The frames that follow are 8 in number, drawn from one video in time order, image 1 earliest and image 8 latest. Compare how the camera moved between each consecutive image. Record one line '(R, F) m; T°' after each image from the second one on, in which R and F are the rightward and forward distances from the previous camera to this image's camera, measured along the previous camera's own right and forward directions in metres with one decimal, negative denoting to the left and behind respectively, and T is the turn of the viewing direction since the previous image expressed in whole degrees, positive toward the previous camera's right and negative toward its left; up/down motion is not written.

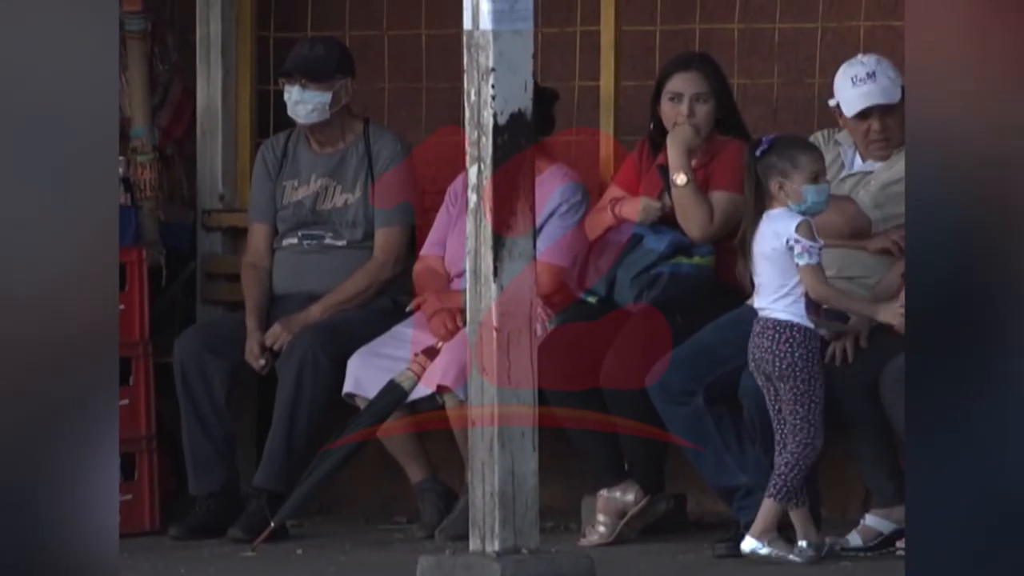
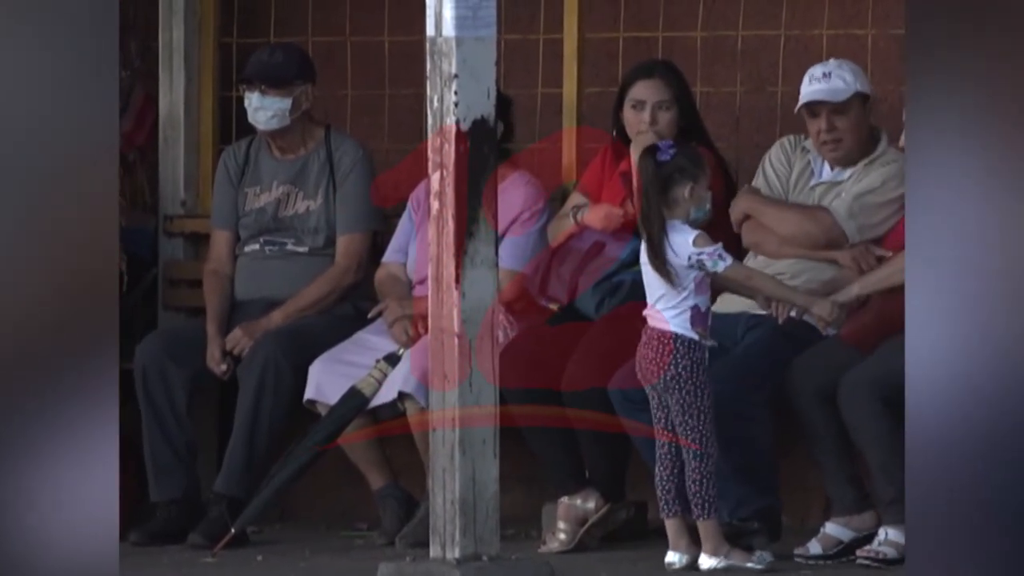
(+0.1, 0.0) m; 0°
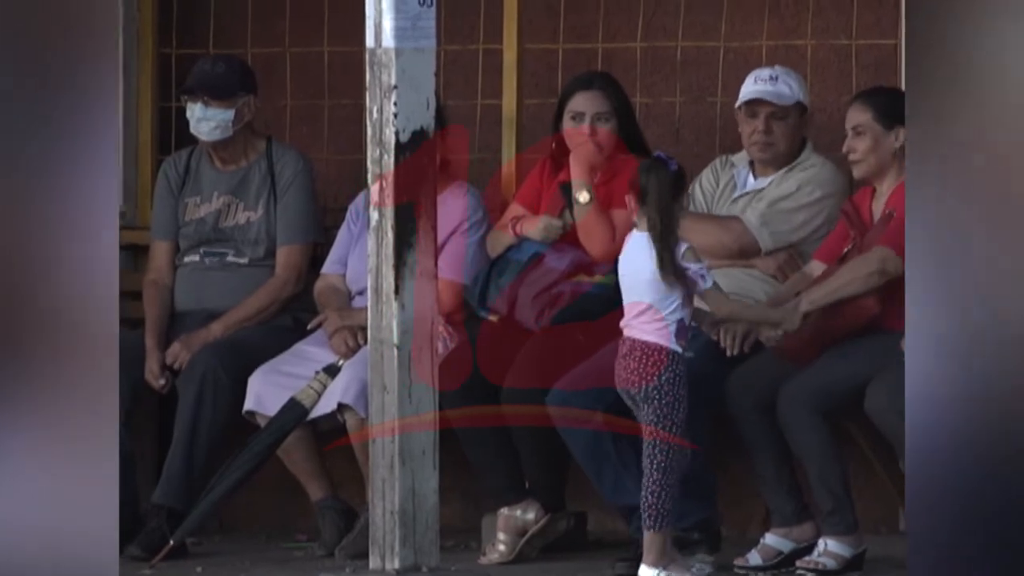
(+0.2, 0.0) m; 0°
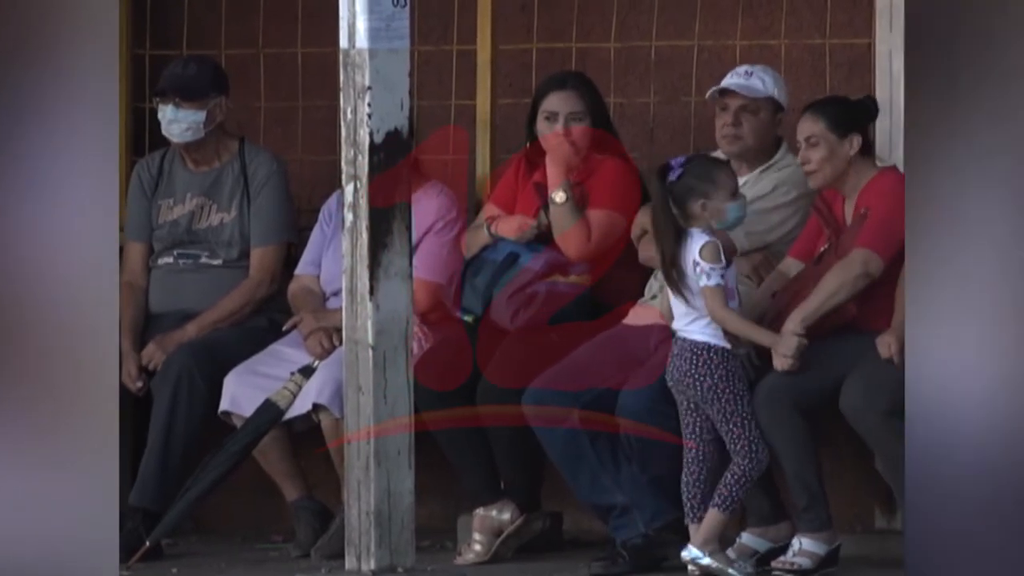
(0.0, 0.0) m; 0°
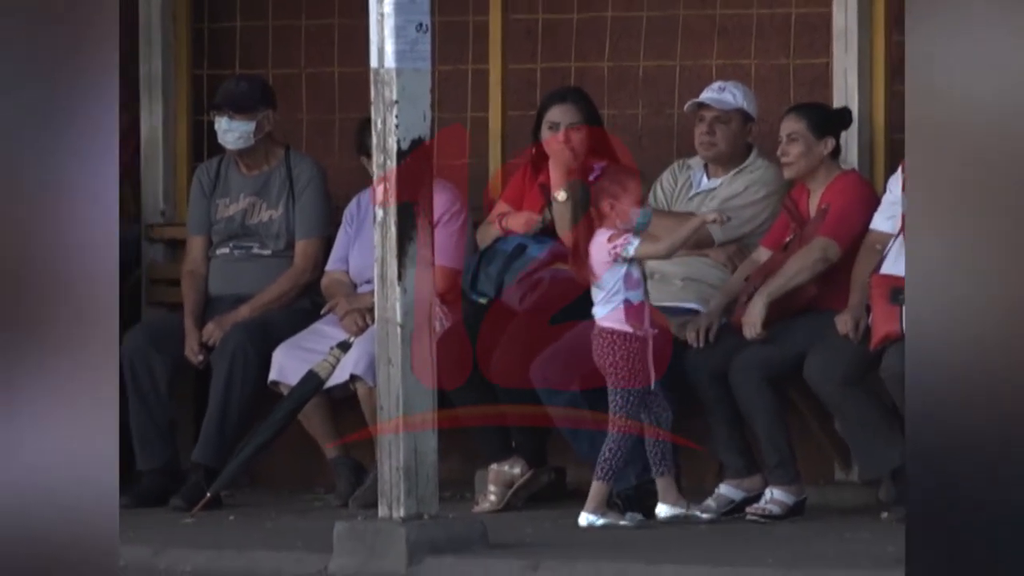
(0.0, -0.9) m; 0°
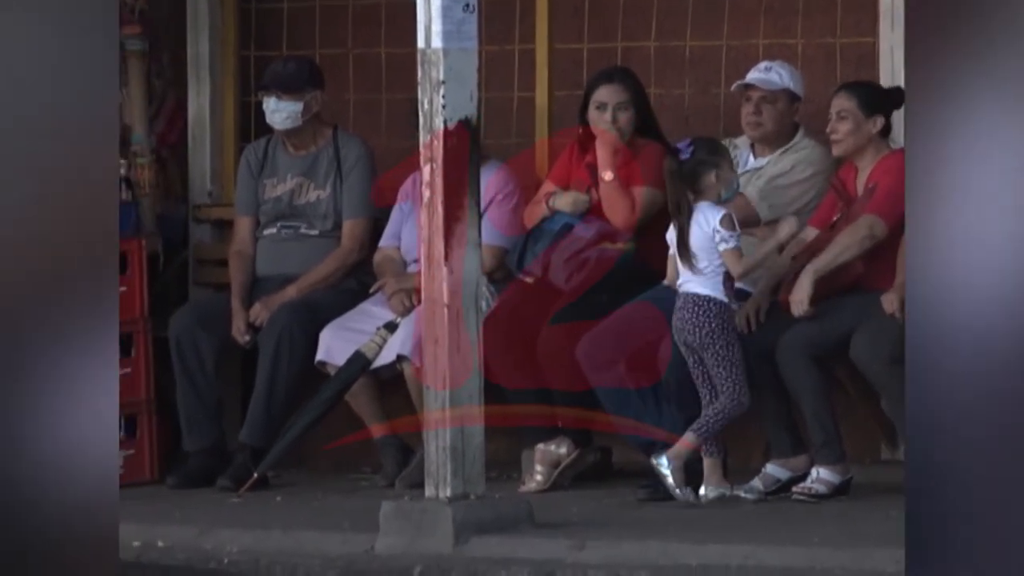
(-0.1, 0.0) m; 0°
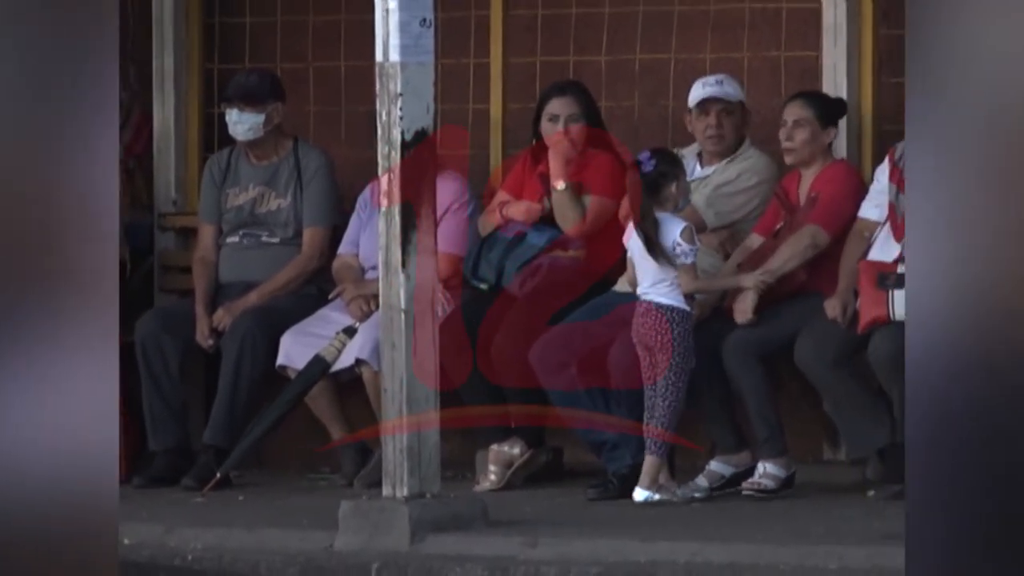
(+0.1, -0.2) m; 0°
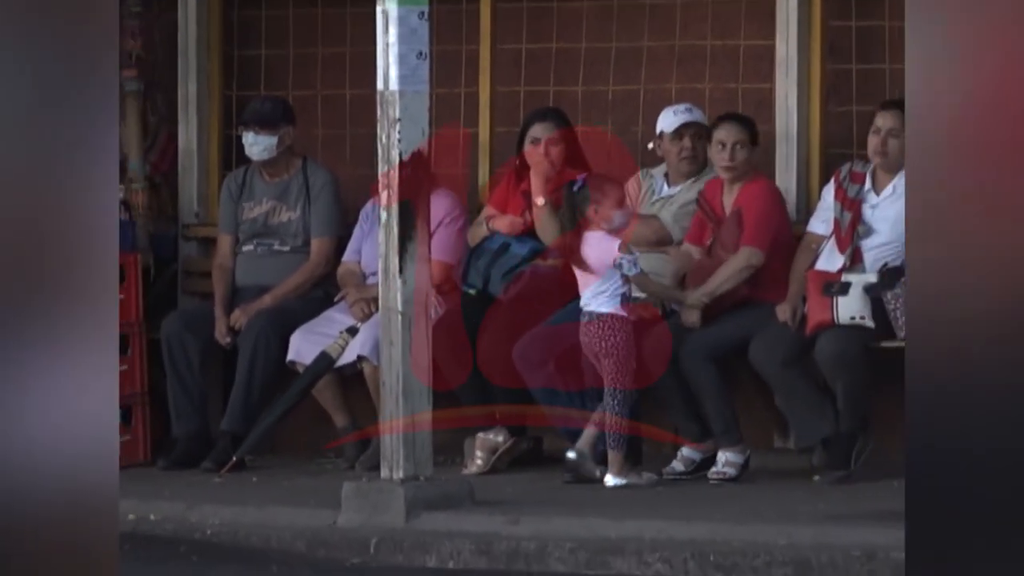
(+0.1, -0.8) m; 0°
